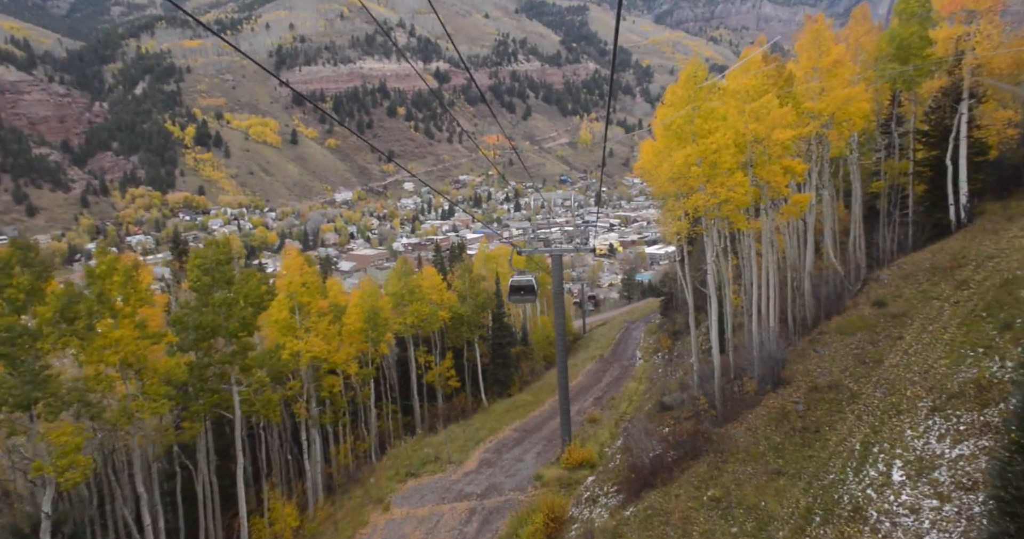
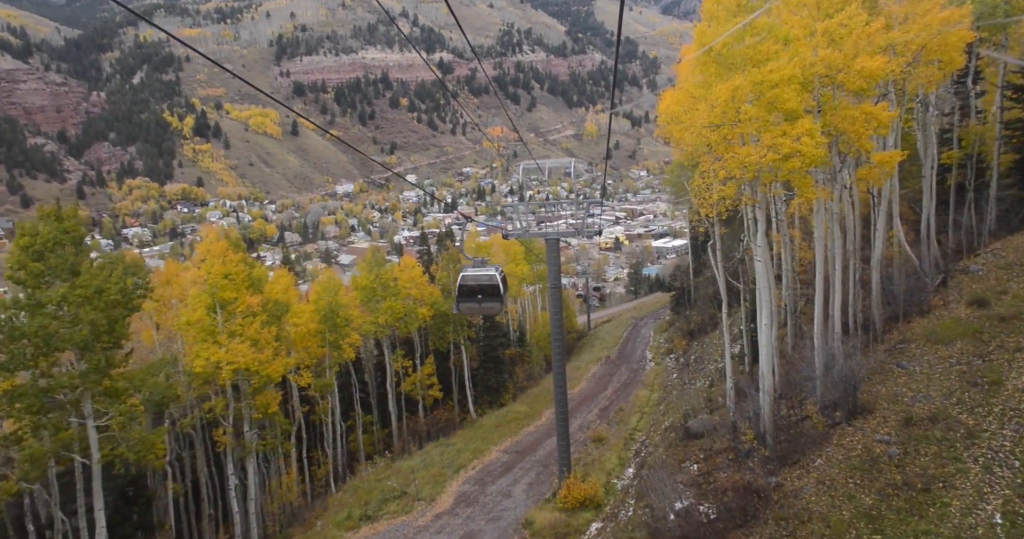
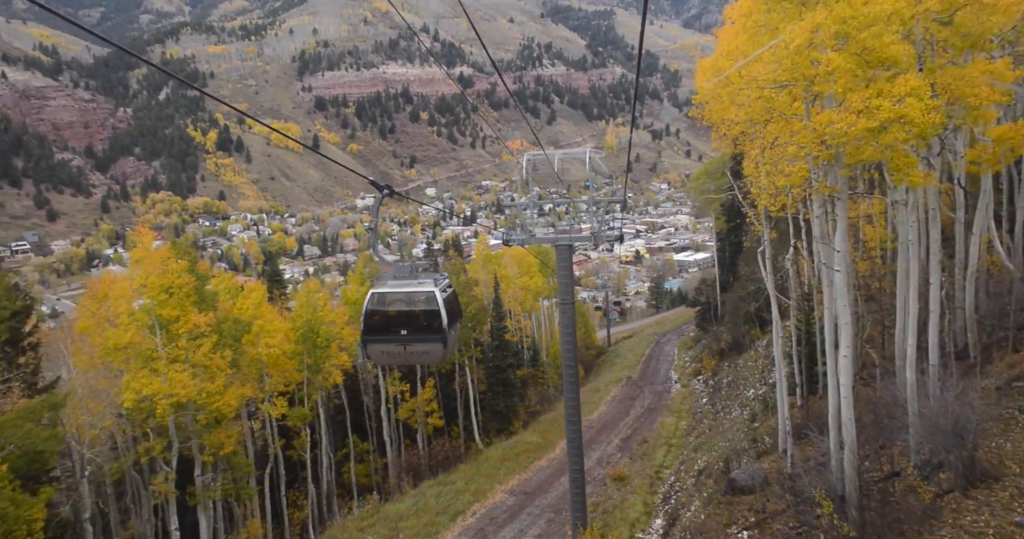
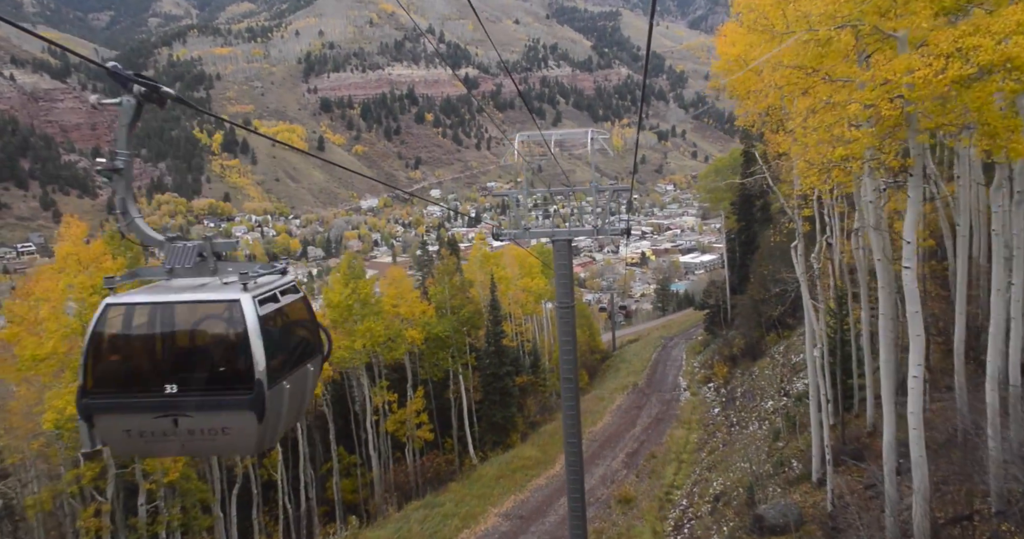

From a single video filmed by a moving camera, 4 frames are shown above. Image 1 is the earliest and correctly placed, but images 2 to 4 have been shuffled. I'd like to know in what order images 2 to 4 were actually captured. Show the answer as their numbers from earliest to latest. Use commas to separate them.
2, 3, 4
